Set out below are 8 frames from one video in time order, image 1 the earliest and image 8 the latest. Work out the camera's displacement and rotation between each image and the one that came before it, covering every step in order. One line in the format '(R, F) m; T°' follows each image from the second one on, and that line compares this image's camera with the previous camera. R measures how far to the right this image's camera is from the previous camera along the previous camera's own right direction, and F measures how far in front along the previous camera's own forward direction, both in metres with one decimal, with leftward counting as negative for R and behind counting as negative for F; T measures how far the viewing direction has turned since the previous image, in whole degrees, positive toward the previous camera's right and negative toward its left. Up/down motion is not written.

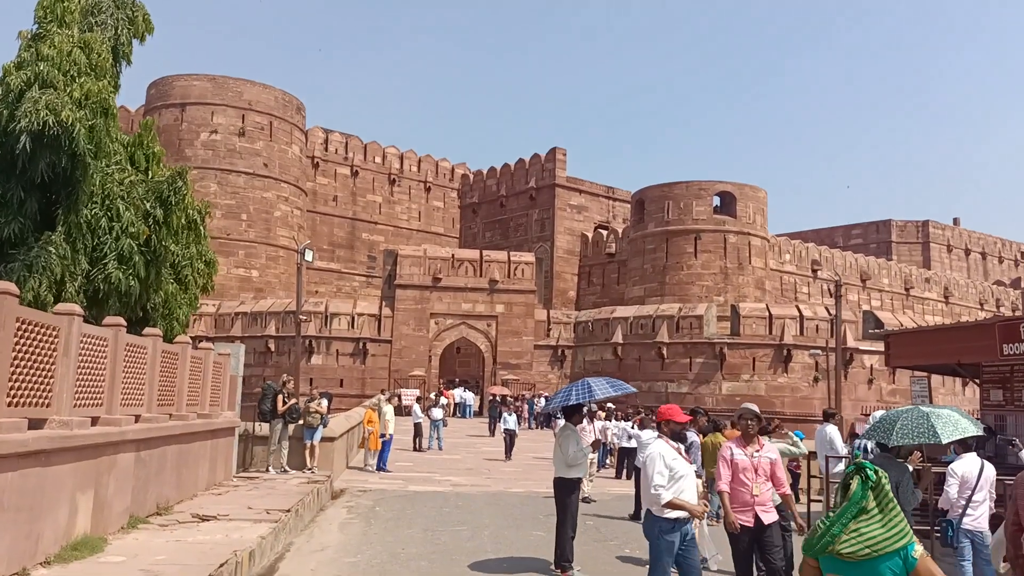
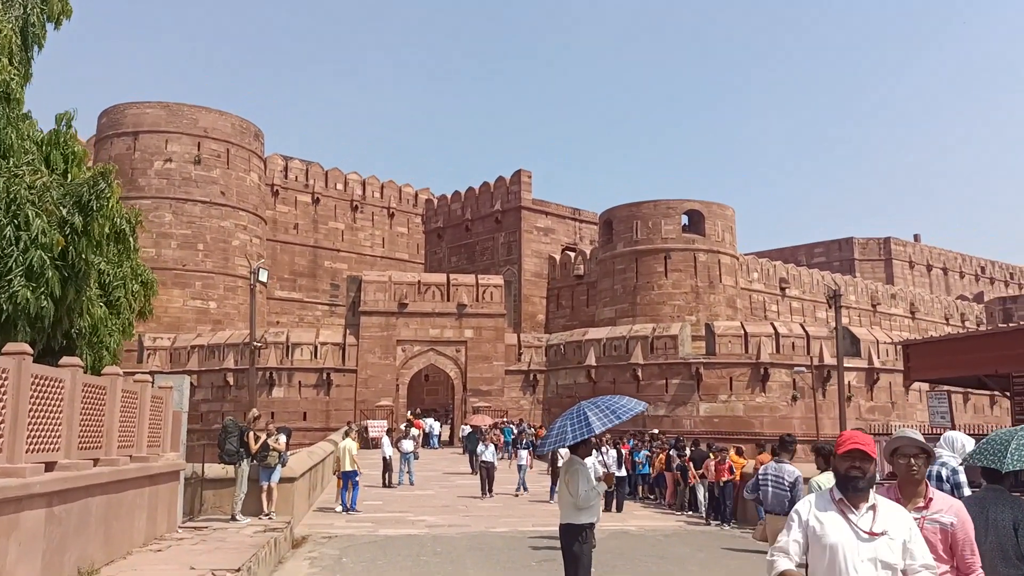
(-0.1, +0.8) m; +2°
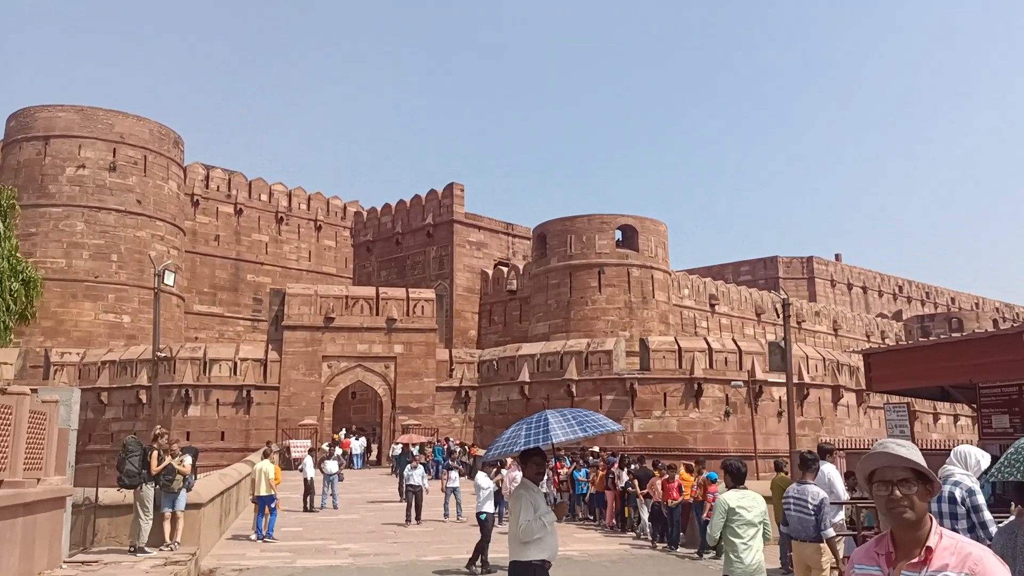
(0.0, +0.6) m; +5°
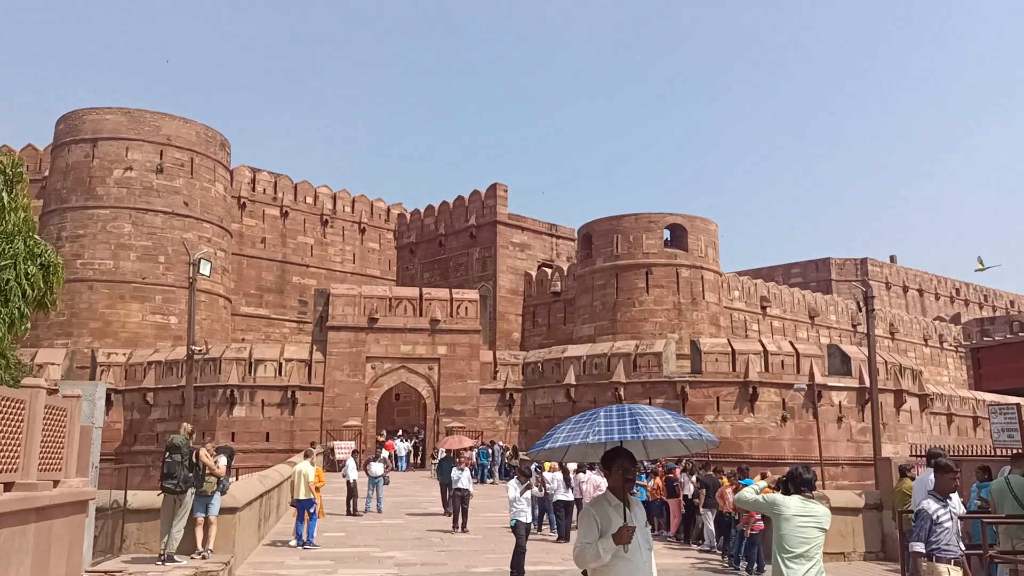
(-0.1, +0.6) m; -3°
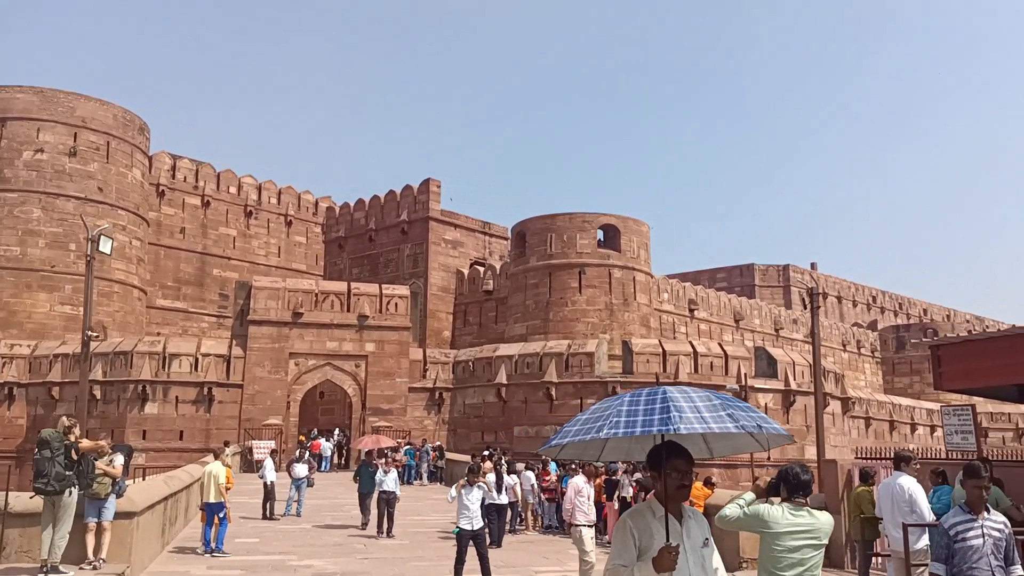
(0.0, +0.5) m; +5°
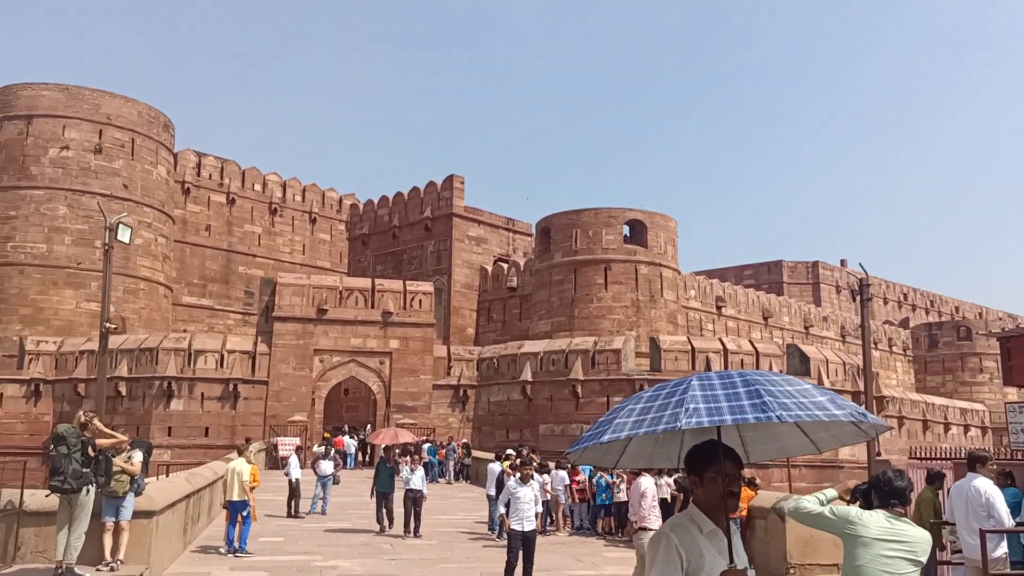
(-0.1, +0.3) m; -2°
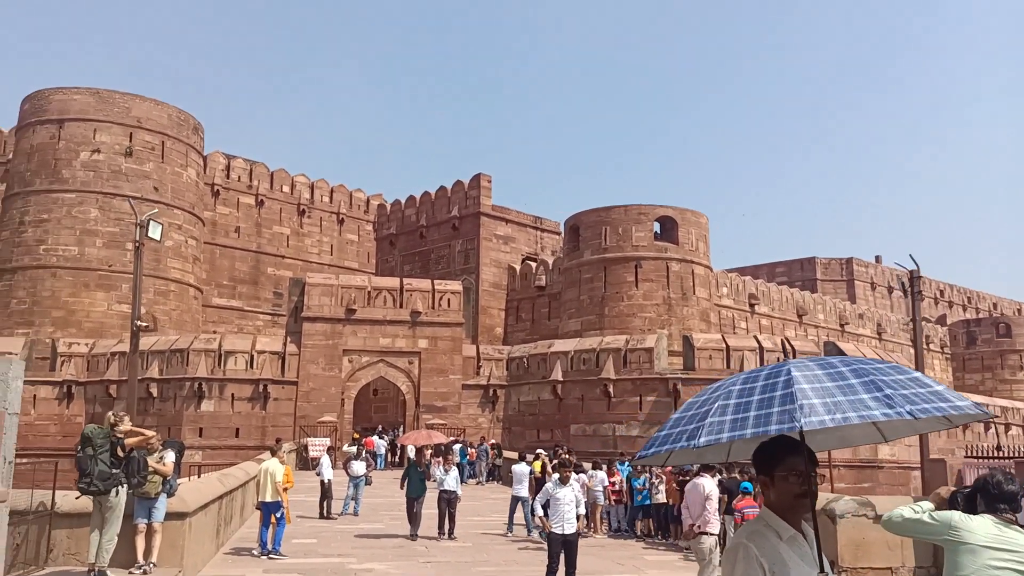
(-0.1, +0.3) m; -2°
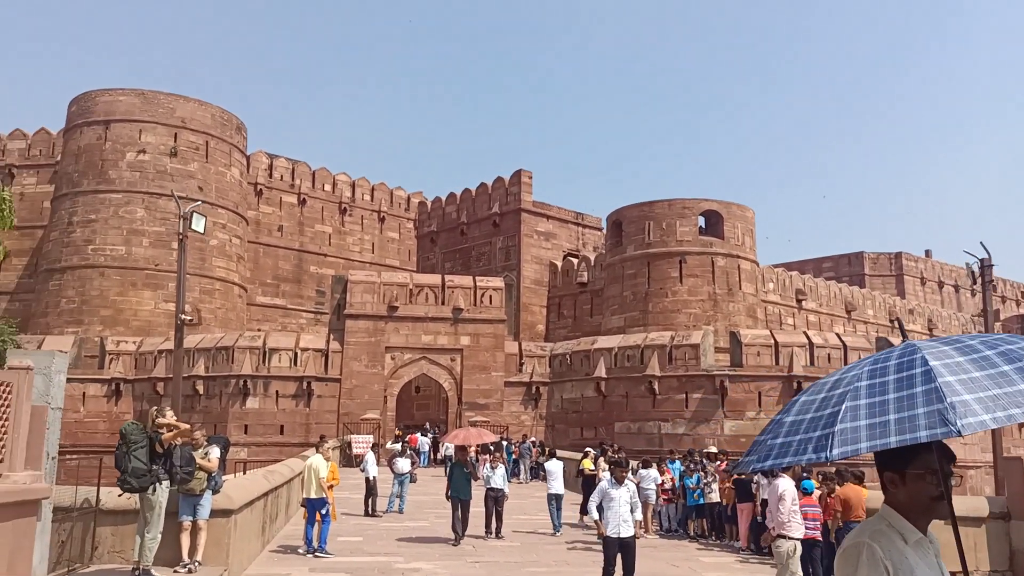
(-0.1, +0.2) m; -3°
